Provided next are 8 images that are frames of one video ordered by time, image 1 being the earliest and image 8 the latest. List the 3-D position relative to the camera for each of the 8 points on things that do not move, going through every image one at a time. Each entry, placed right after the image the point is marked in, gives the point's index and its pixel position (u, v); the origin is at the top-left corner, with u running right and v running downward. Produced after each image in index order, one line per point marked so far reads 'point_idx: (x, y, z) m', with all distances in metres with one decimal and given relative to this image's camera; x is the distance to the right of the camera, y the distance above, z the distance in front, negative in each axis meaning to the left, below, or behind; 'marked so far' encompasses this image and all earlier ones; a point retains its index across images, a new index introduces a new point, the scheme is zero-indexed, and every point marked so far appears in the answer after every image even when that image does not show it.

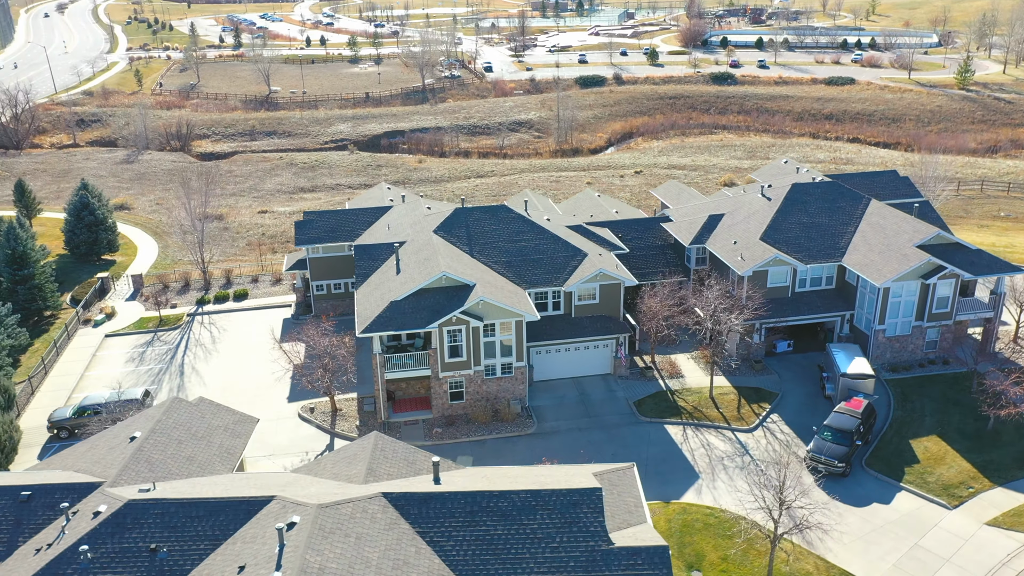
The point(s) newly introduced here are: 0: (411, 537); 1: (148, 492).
0: (-2.0, -5.2, +17.1) m
1: (-8.4, -4.7, +18.6) m
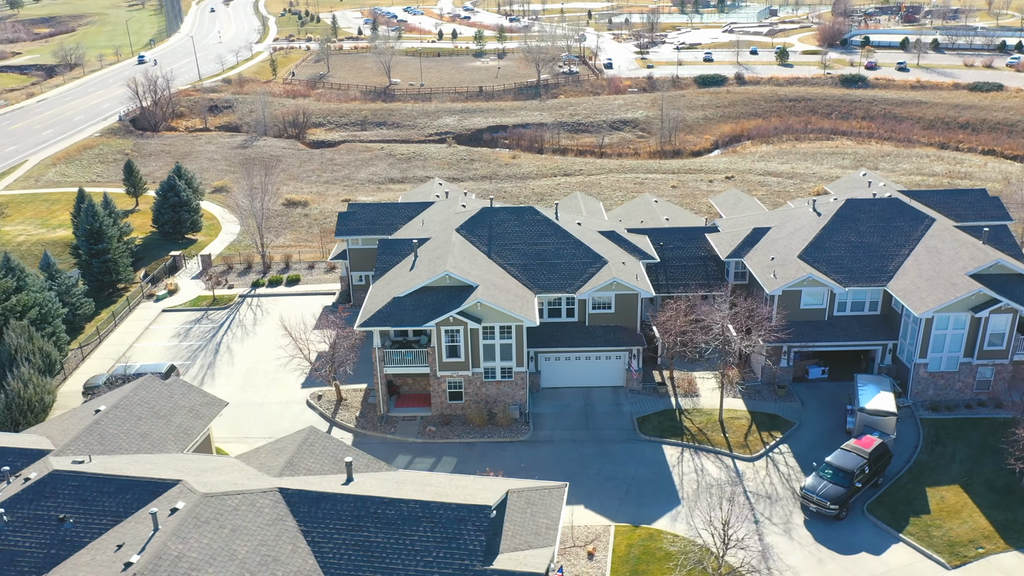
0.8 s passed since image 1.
0: (-4.6, -5.2, +17.2) m
1: (-10.6, -4.3, +19.8) m
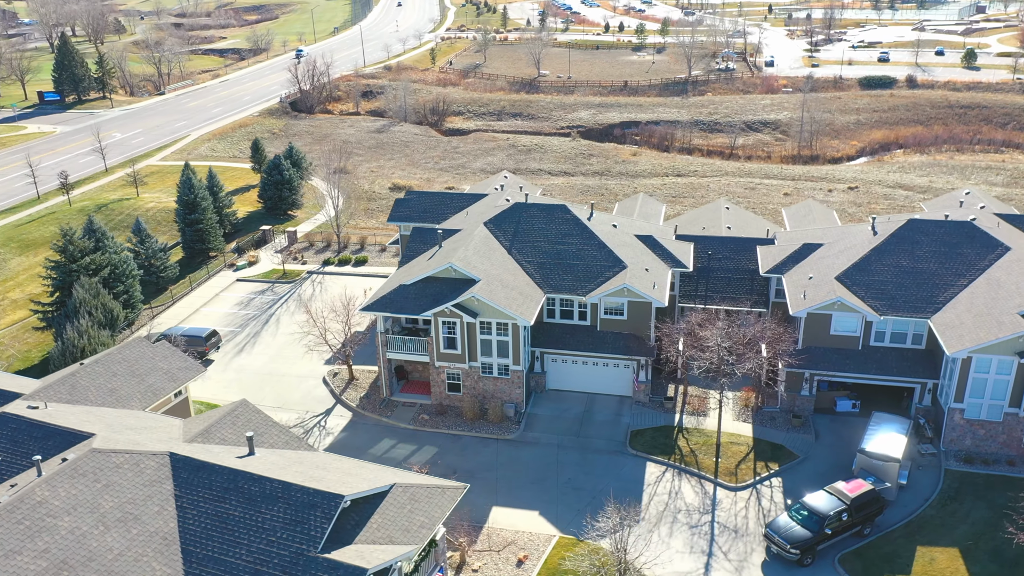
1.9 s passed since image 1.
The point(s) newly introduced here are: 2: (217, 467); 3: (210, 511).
0: (-7.8, -4.7, +18.4) m
1: (-13.0, -3.3, +22.1) m
2: (-6.8, -4.2, +18.9) m
3: (-6.7, -5.0, +18.1) m
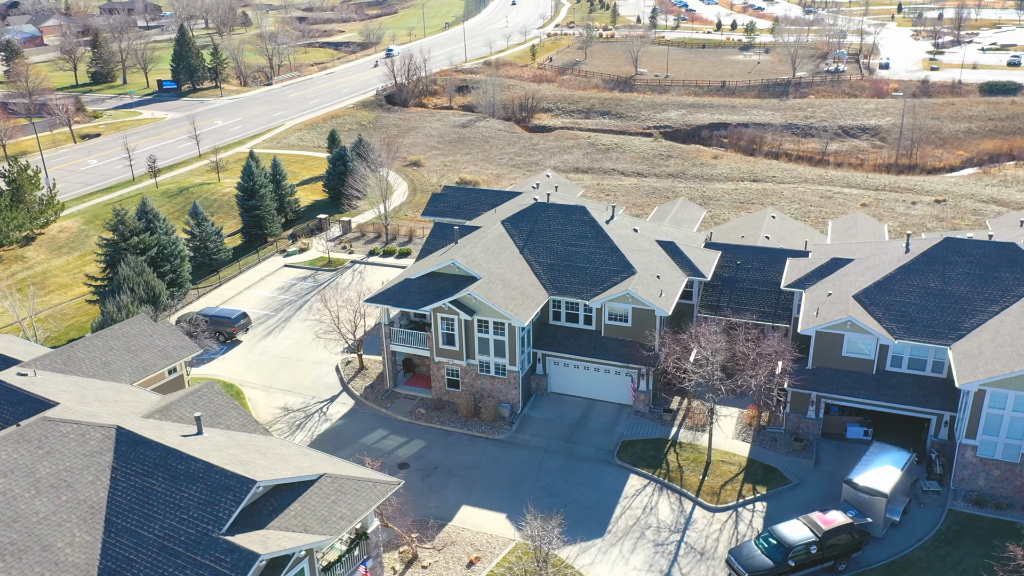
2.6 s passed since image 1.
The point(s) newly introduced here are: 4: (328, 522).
0: (-9.8, -4.3, +19.4) m
1: (-14.4, -2.6, +23.8) m
2: (-8.7, -3.8, +19.8) m
3: (-8.7, -4.6, +19.0) m
4: (-4.3, -5.5, +19.1) m
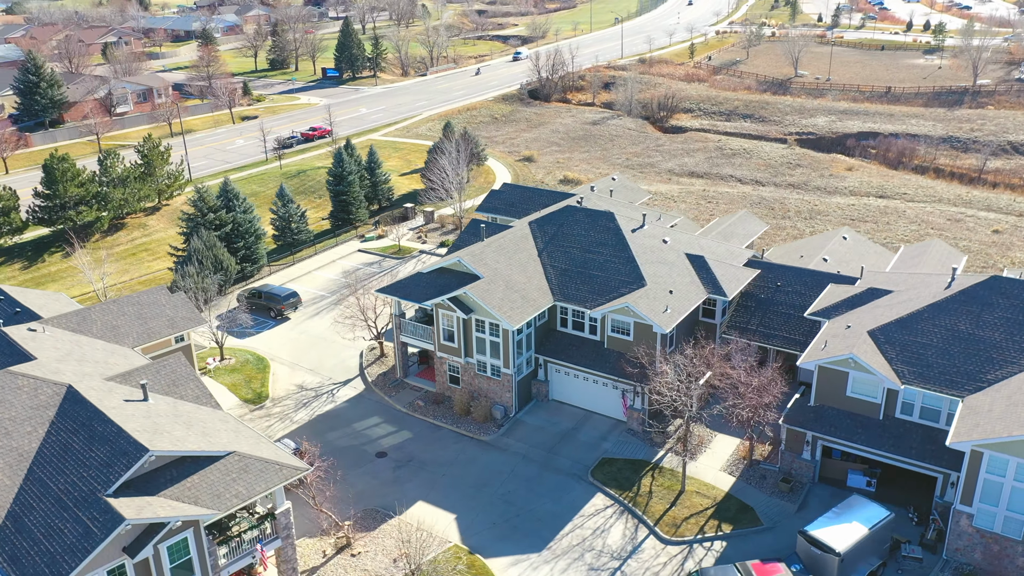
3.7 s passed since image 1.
0: (-12.4, -3.5, +21.4) m
1: (-15.8, -1.4, +26.7) m
2: (-11.2, -3.1, +21.6) m
3: (-11.5, -3.9, +20.8) m
4: (-7.2, -5.2, +20.1) m
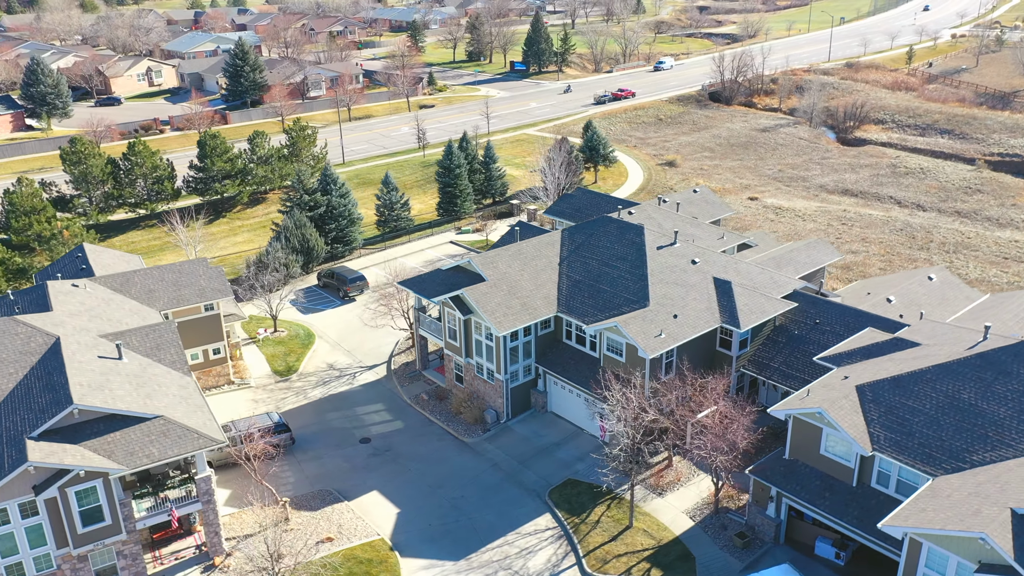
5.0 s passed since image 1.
0: (-14.8, -2.3, +24.7) m
1: (-16.6, +0.1, +30.5) m
2: (-13.6, -2.1, +24.5) m
3: (-14.1, -2.8, +23.8) m
4: (-10.3, -4.6, +22.1) m
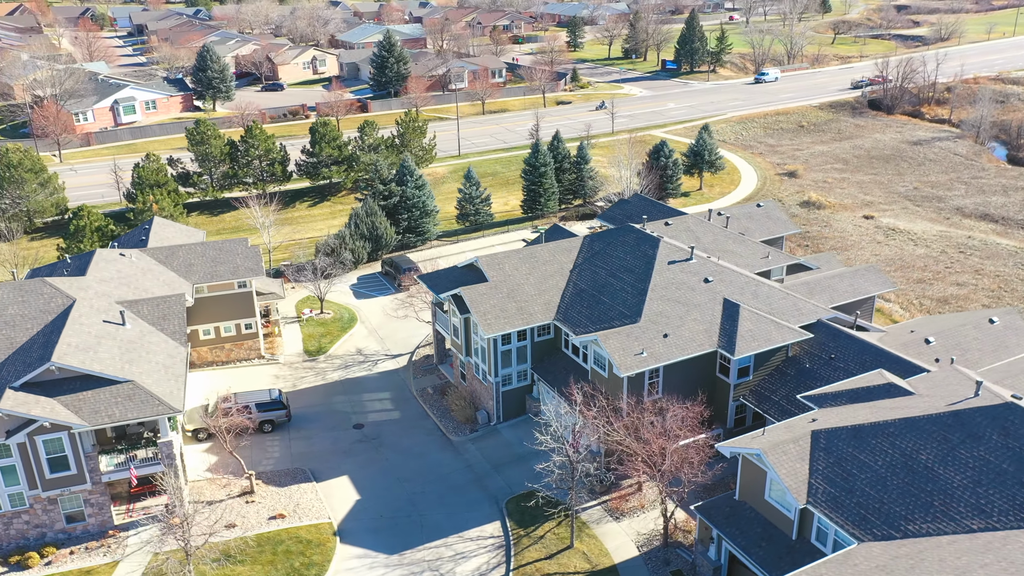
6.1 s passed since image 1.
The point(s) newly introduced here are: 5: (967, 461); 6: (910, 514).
0: (-16.1, -1.2, +27.6) m
1: (-16.3, +1.3, +33.7) m
2: (-14.9, -1.0, +27.2) m
3: (-15.6, -1.7, +26.7) m
4: (-12.4, -3.7, +24.2) m
5: (+10.8, -4.1, +19.2) m
6: (+9.2, -5.2, +18.8) m
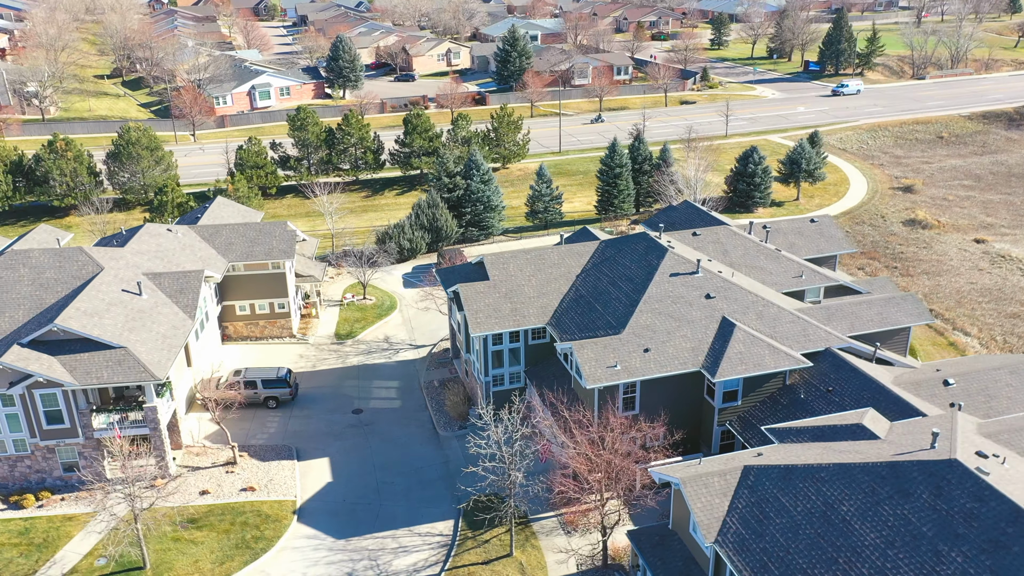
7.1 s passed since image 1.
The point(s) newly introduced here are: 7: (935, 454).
0: (-16.5, 0.0, +30.4) m
1: (-15.5, +2.6, +36.3) m
2: (-15.4, +0.1, +29.7) m
3: (-16.3, -0.5, +29.3) m
4: (-13.8, -2.8, +26.4) m
5: (+8.0, -4.9, +17.2) m
6: (+6.3, -5.9, +17.1) m
7: (+9.8, -3.9, +18.7) m
